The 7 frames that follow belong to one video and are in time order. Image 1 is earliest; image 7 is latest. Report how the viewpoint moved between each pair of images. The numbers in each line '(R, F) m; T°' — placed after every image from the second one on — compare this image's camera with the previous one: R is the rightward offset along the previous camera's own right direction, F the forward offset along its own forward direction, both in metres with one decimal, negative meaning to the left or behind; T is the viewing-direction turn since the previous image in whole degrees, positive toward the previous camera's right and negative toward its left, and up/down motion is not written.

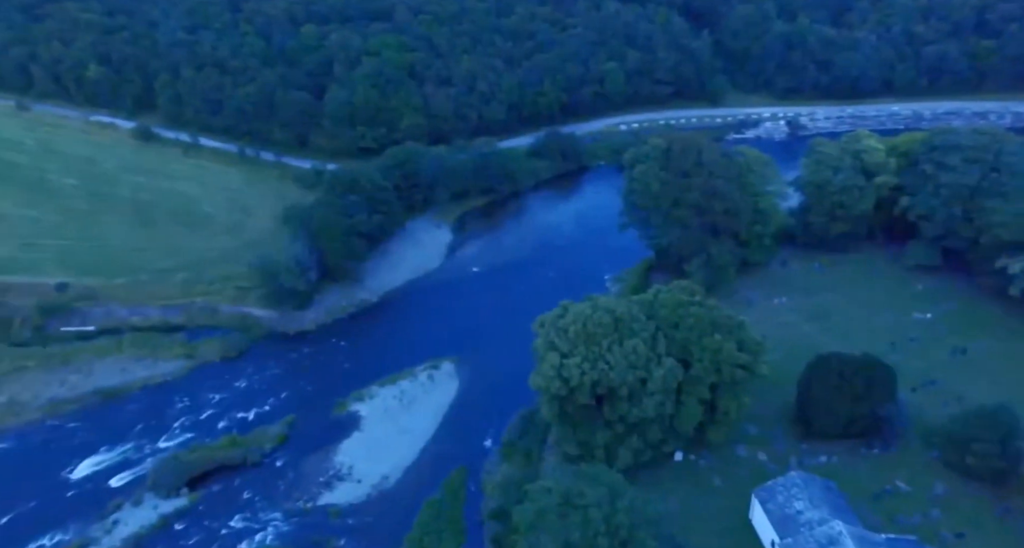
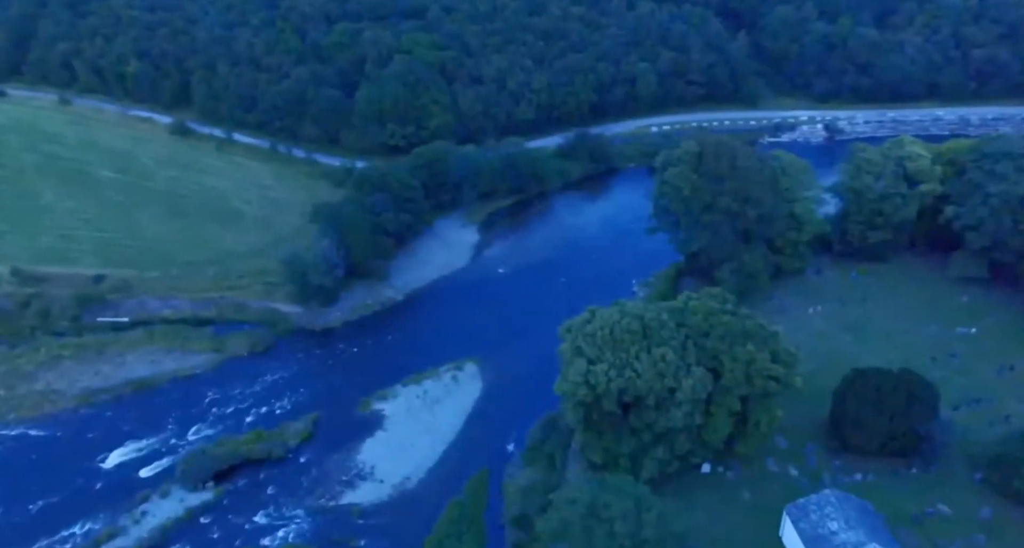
(0.0, +0.3) m; -2°
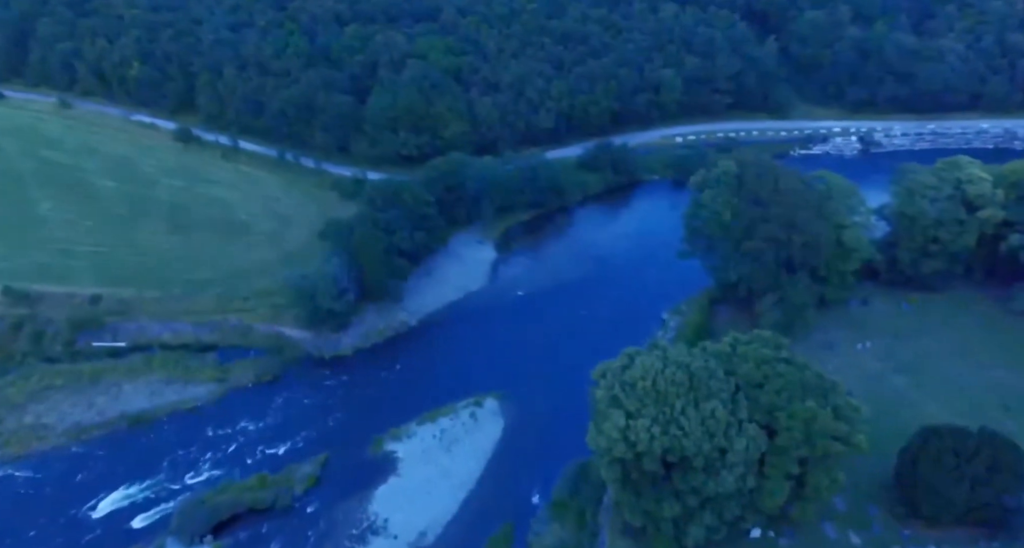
(-0.7, +2.4) m; -1°
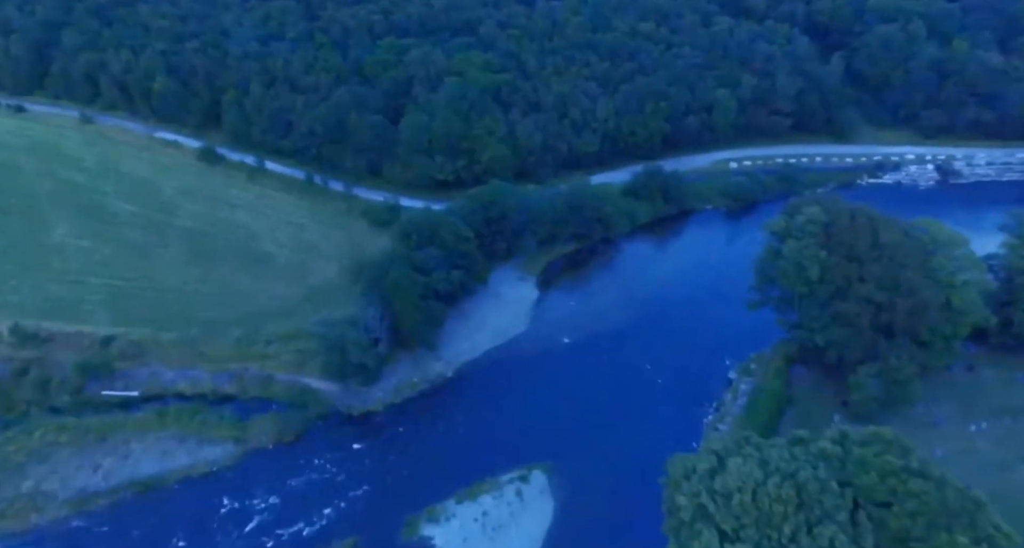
(-1.2, +3.7) m; -2°
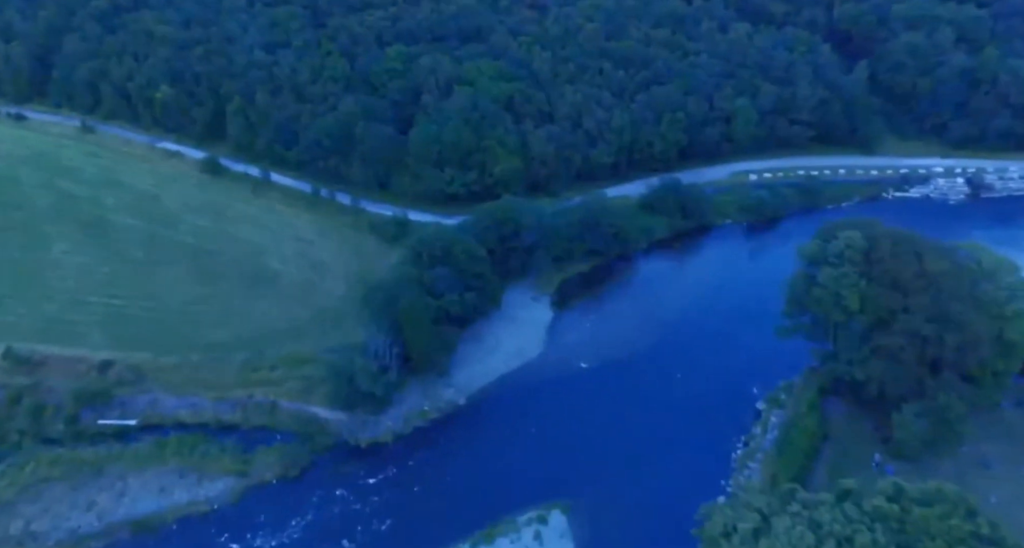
(-0.5, +1.6) m; 0°
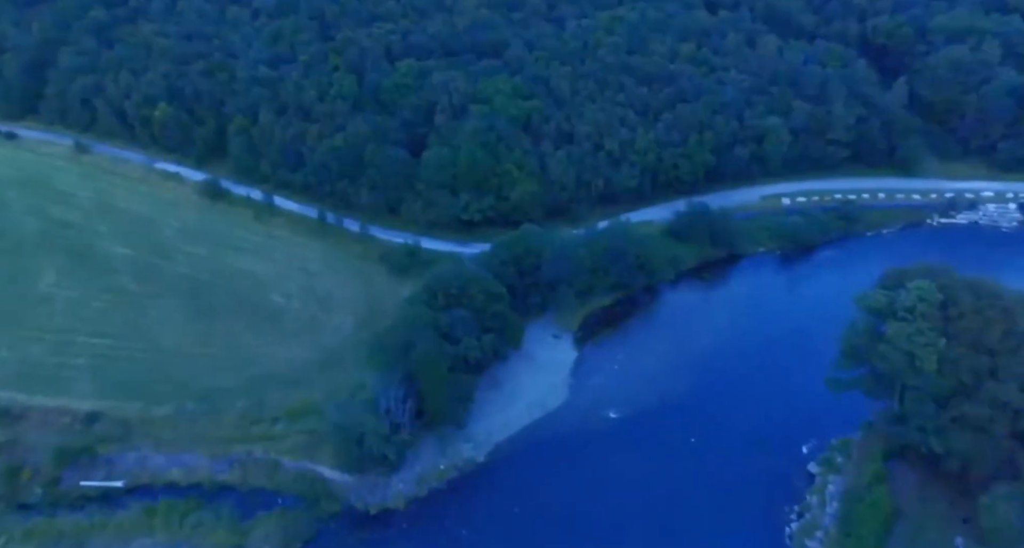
(-0.8, +3.0) m; 0°
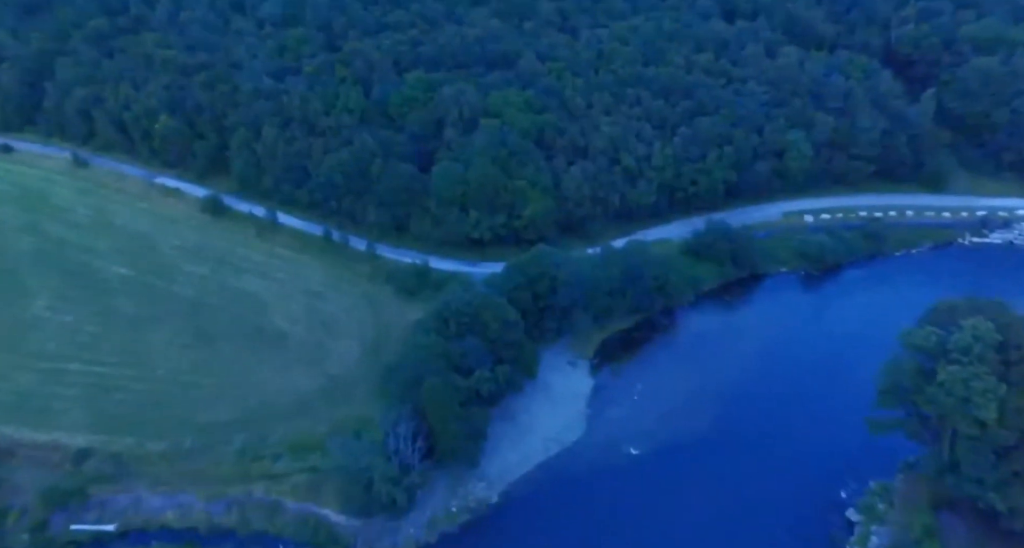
(-0.5, +1.8) m; 0°
